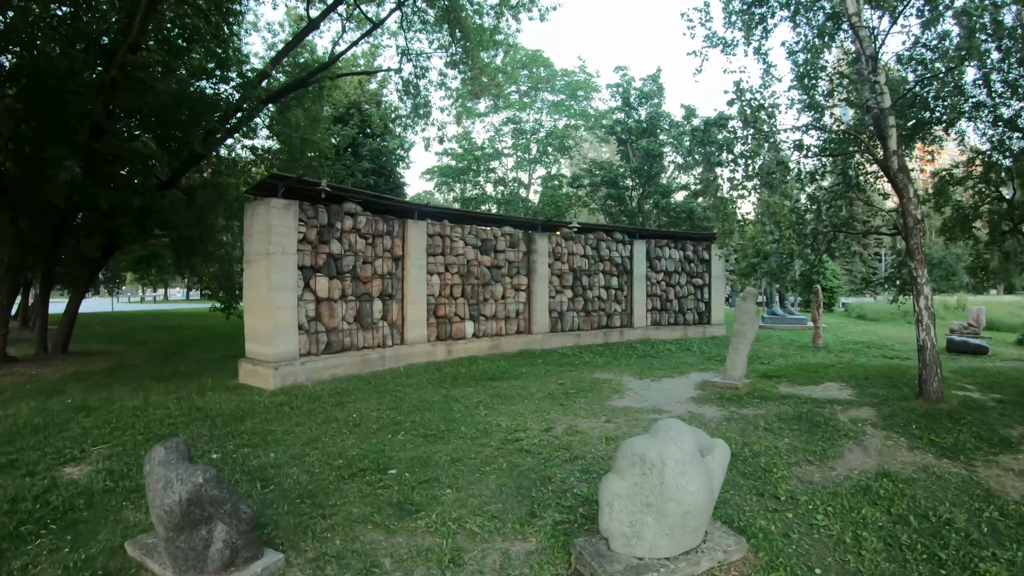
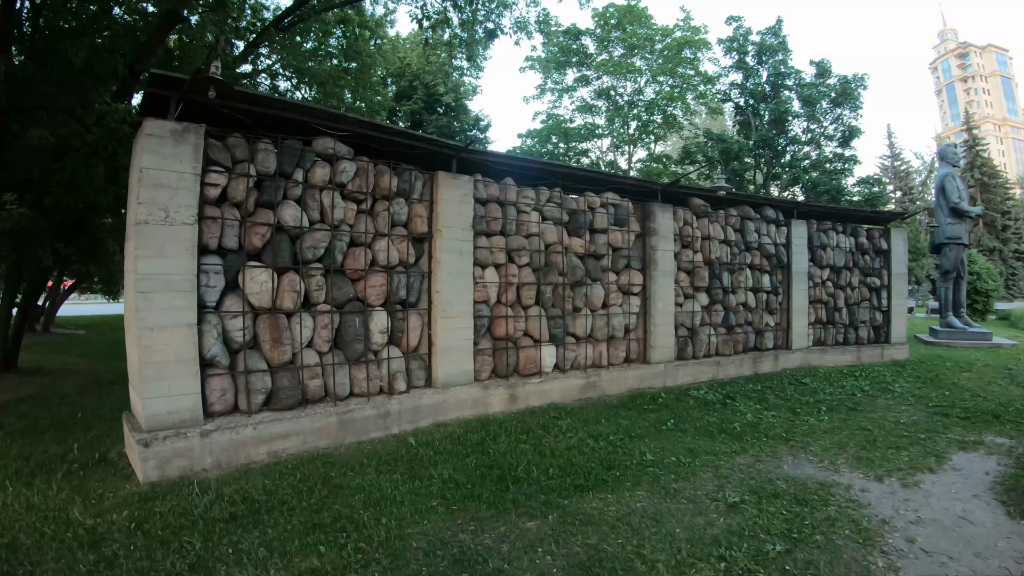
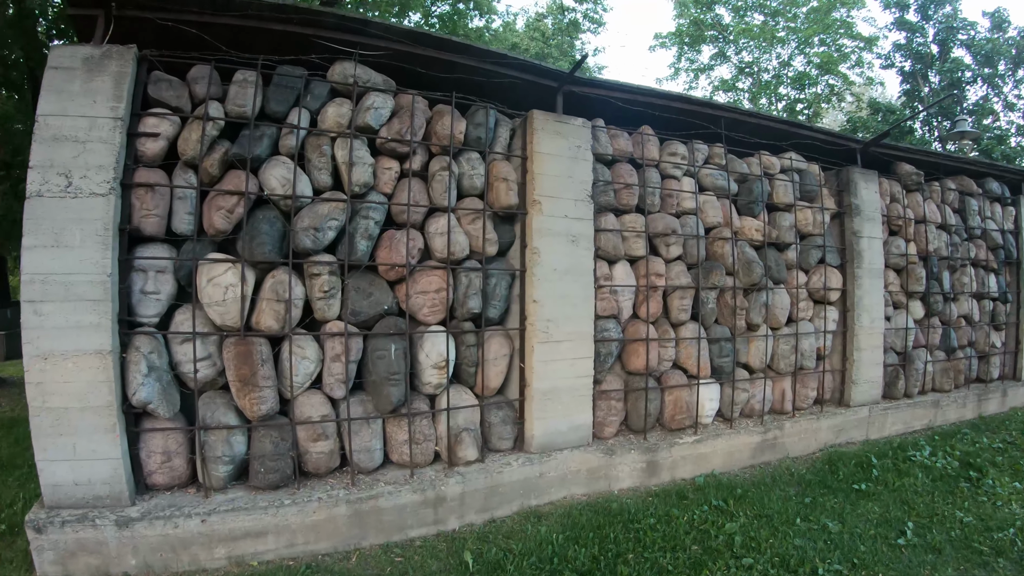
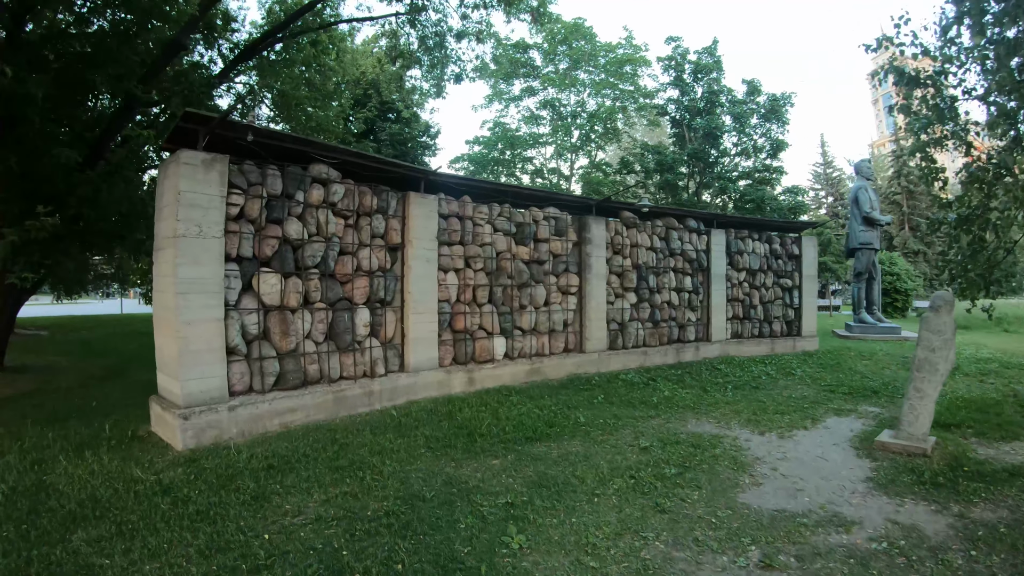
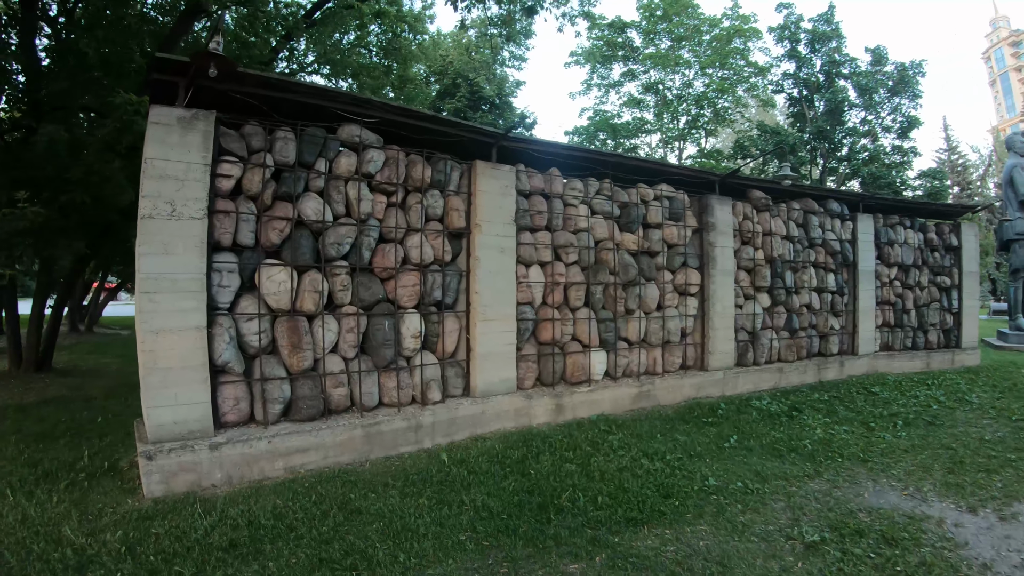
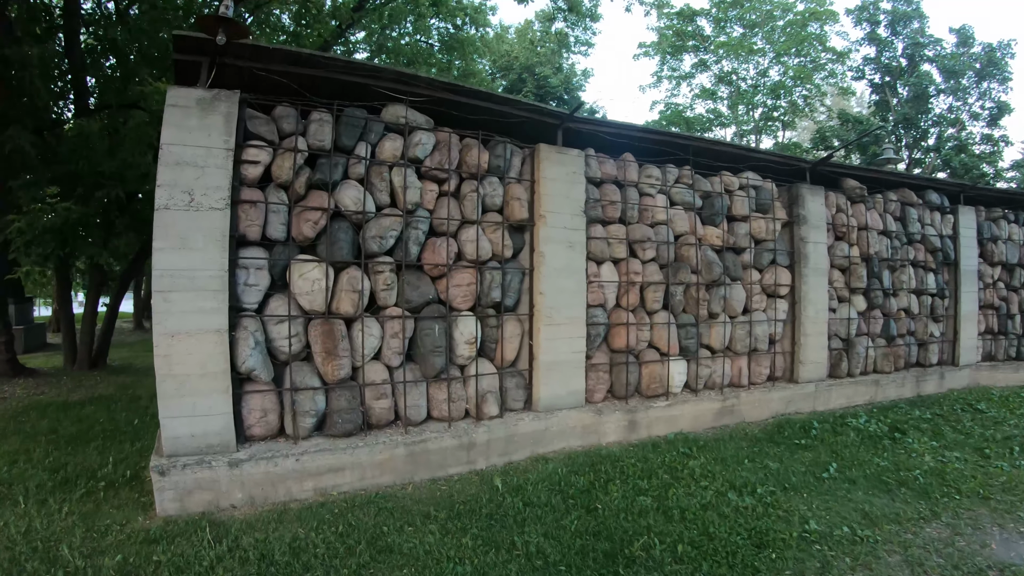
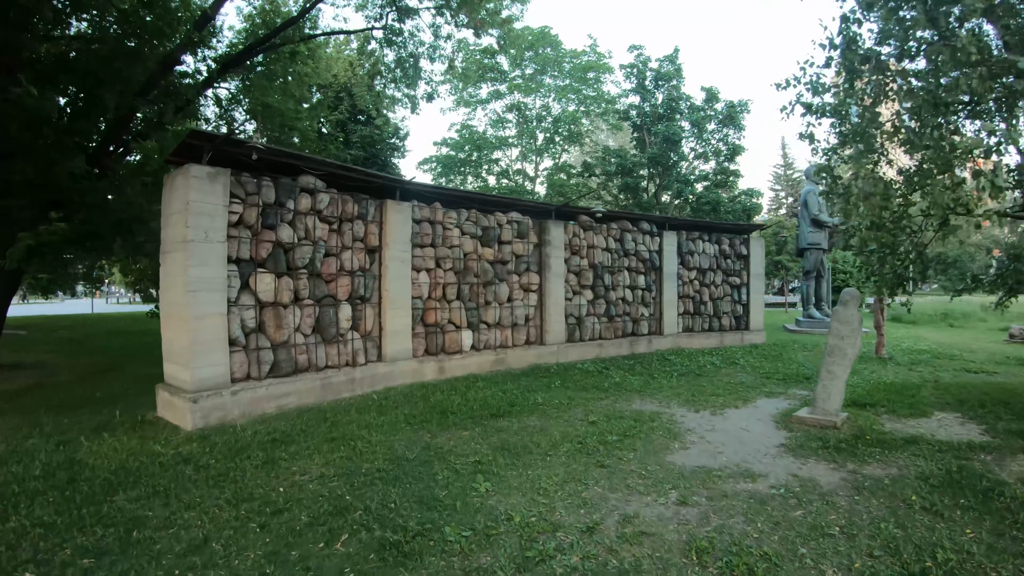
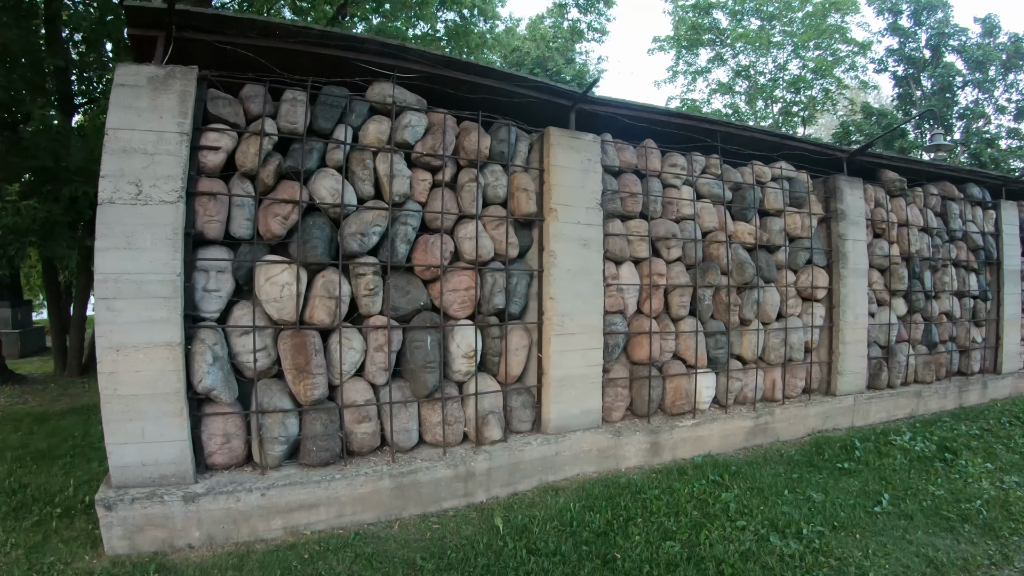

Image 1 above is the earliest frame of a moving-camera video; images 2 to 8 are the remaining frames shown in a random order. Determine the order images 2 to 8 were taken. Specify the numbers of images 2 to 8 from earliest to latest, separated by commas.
7, 4, 2, 5, 6, 8, 3
